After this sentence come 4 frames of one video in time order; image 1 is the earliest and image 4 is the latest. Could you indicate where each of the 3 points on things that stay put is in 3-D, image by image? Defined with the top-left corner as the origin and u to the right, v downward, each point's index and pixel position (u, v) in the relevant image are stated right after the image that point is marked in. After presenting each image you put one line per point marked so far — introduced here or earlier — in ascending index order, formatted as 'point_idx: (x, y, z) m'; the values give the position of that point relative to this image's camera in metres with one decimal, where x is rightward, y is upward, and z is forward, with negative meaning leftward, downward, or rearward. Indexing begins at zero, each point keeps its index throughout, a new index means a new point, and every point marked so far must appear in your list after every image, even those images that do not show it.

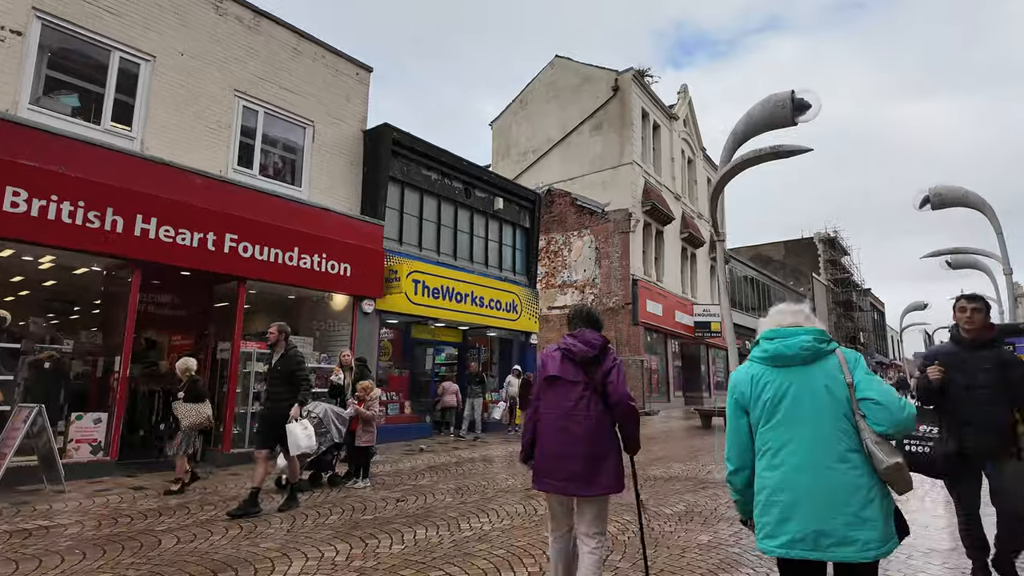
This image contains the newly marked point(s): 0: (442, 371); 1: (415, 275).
0: (-1.6, -1.9, +14.1) m
1: (-2.0, +0.3, +12.6) m
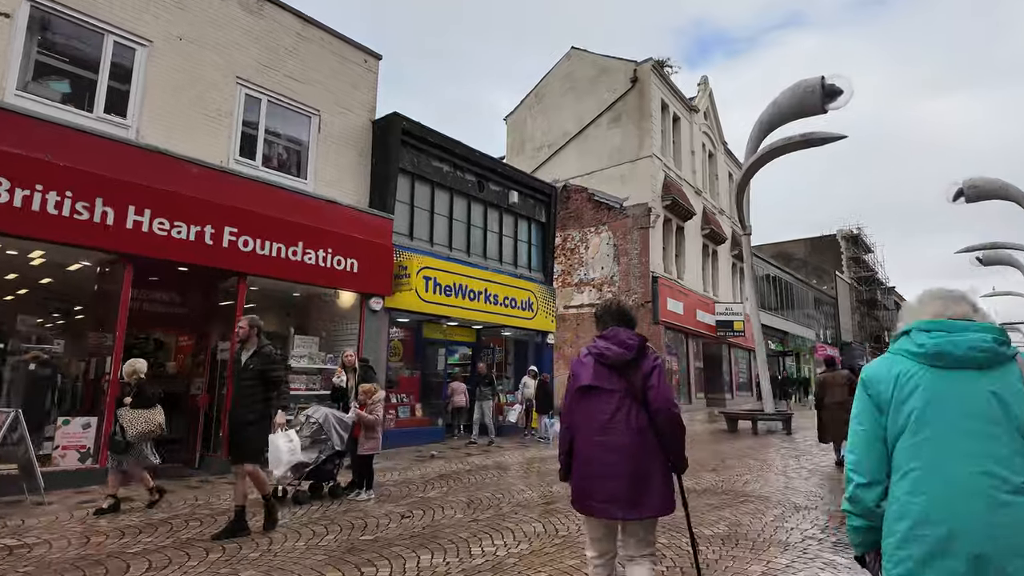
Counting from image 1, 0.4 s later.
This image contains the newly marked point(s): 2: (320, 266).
0: (-1.3, -1.9, +13.5) m
1: (-1.7, +0.3, +12.0) m
2: (-3.2, +0.4, +10.0) m
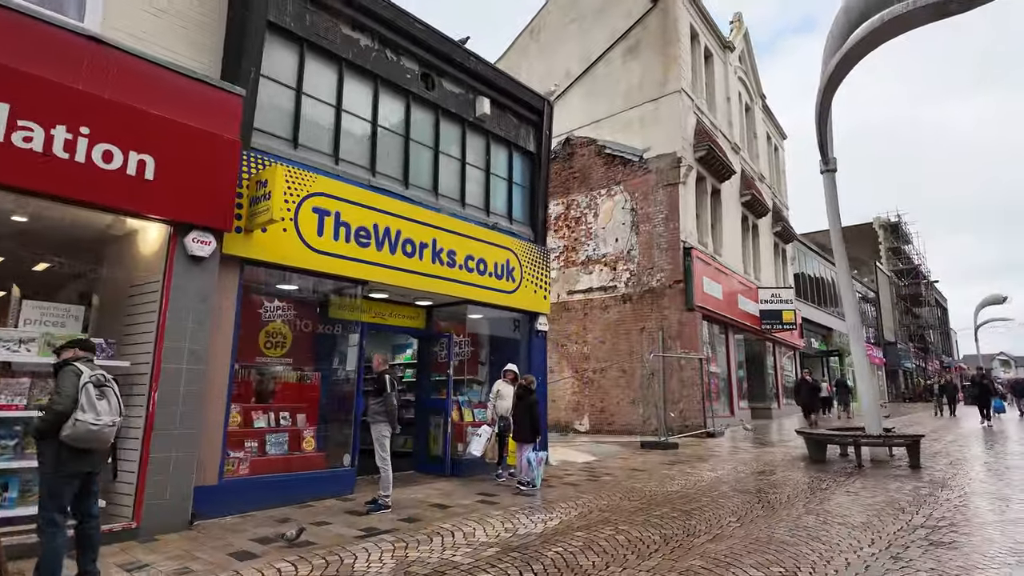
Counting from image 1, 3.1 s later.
0: (-1.8, -1.2, +8.5) m
1: (-2.2, +1.0, +7.0) m
2: (-3.8, +1.1, +5.1) m
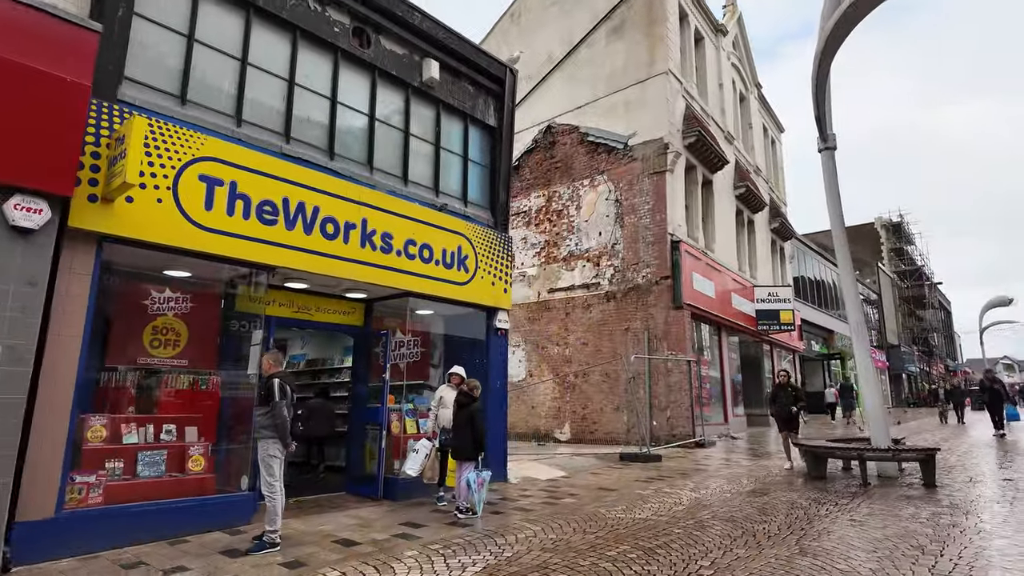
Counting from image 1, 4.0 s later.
0: (-2.4, -1.1, +7.2) m
1: (-2.9, +1.2, +5.8) m
2: (-4.4, +1.2, +3.9) m
